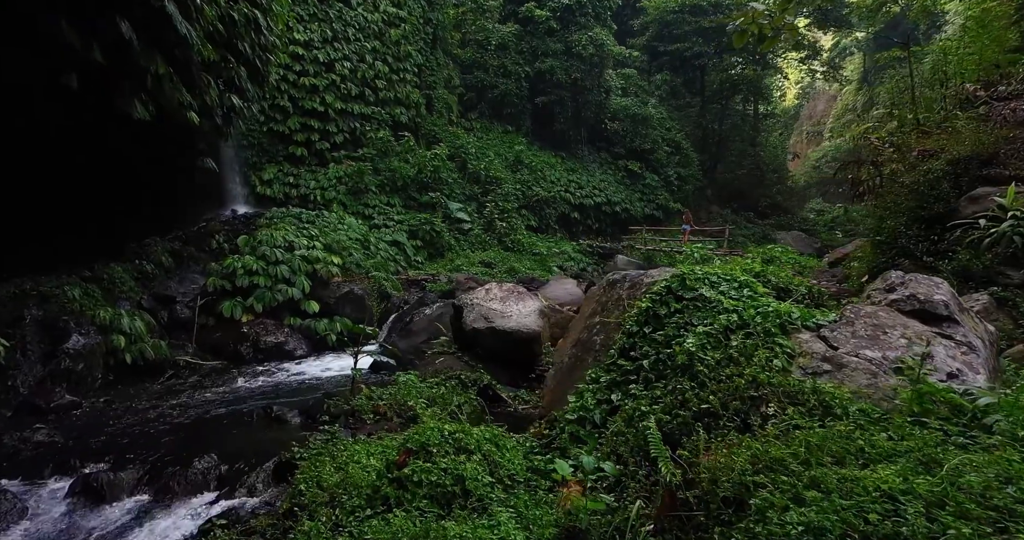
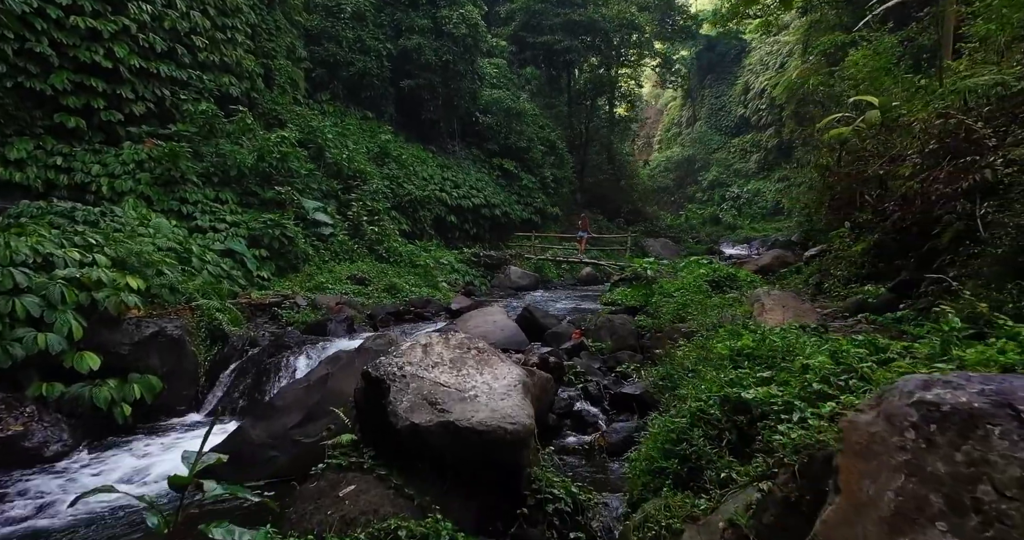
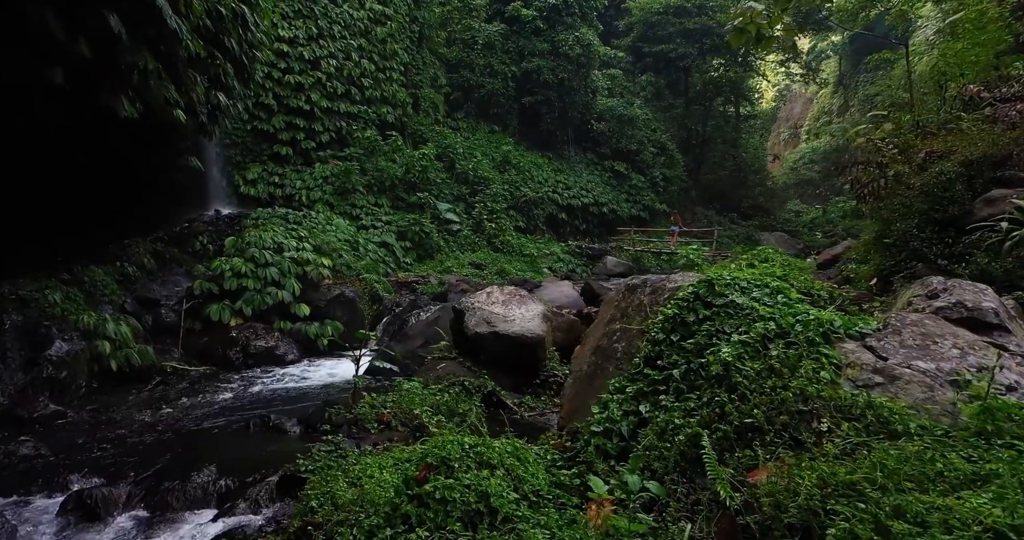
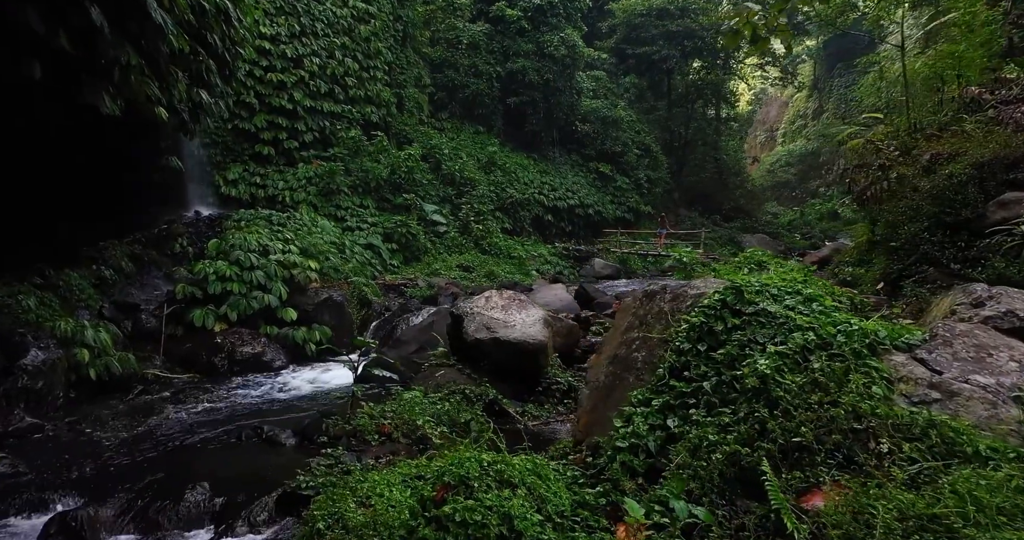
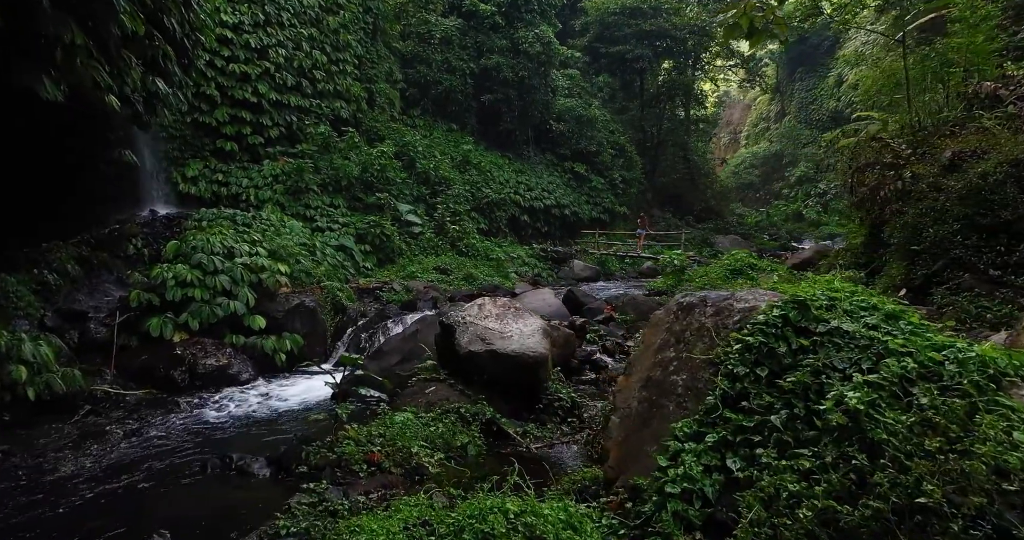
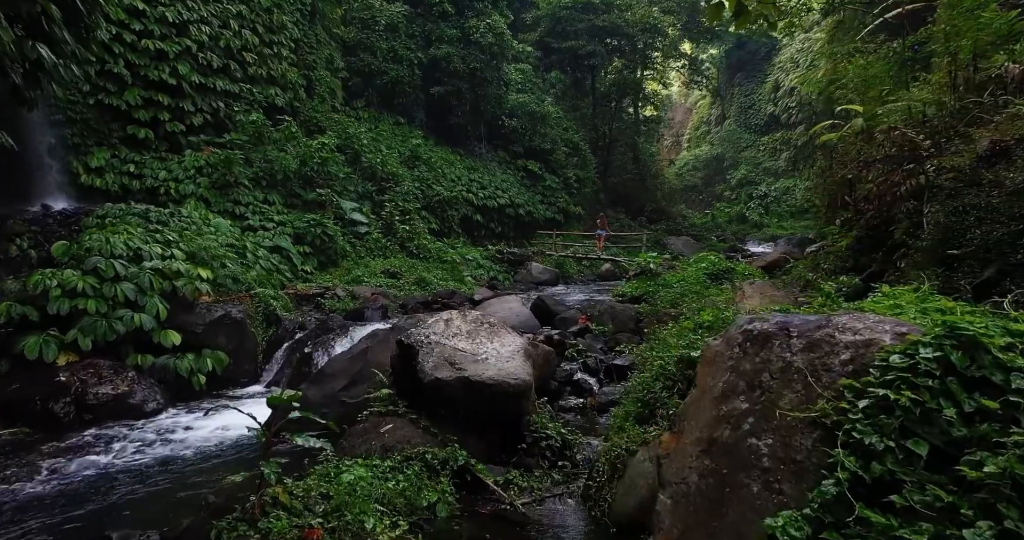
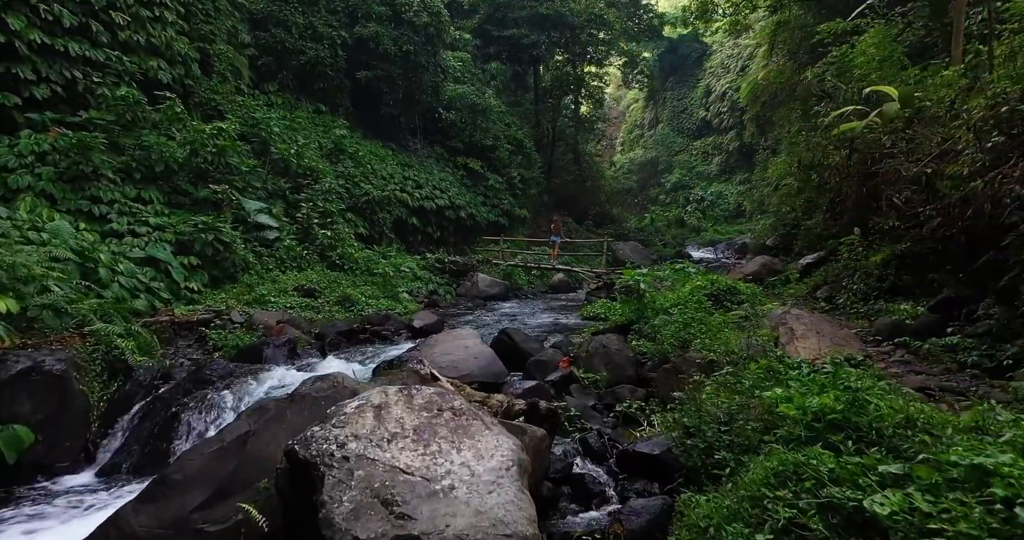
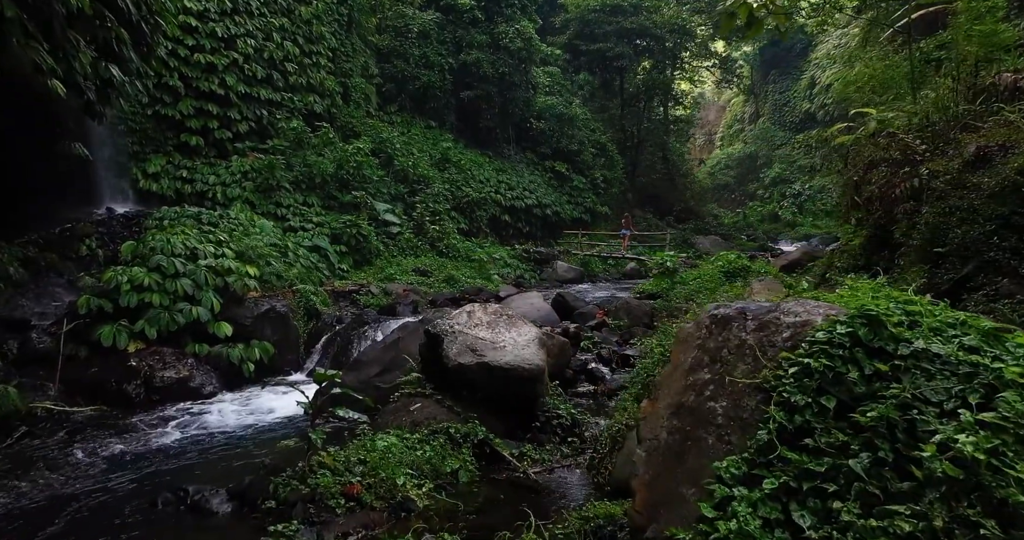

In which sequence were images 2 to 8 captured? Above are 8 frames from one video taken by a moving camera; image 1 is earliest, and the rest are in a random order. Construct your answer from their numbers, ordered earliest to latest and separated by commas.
3, 4, 5, 8, 6, 2, 7
